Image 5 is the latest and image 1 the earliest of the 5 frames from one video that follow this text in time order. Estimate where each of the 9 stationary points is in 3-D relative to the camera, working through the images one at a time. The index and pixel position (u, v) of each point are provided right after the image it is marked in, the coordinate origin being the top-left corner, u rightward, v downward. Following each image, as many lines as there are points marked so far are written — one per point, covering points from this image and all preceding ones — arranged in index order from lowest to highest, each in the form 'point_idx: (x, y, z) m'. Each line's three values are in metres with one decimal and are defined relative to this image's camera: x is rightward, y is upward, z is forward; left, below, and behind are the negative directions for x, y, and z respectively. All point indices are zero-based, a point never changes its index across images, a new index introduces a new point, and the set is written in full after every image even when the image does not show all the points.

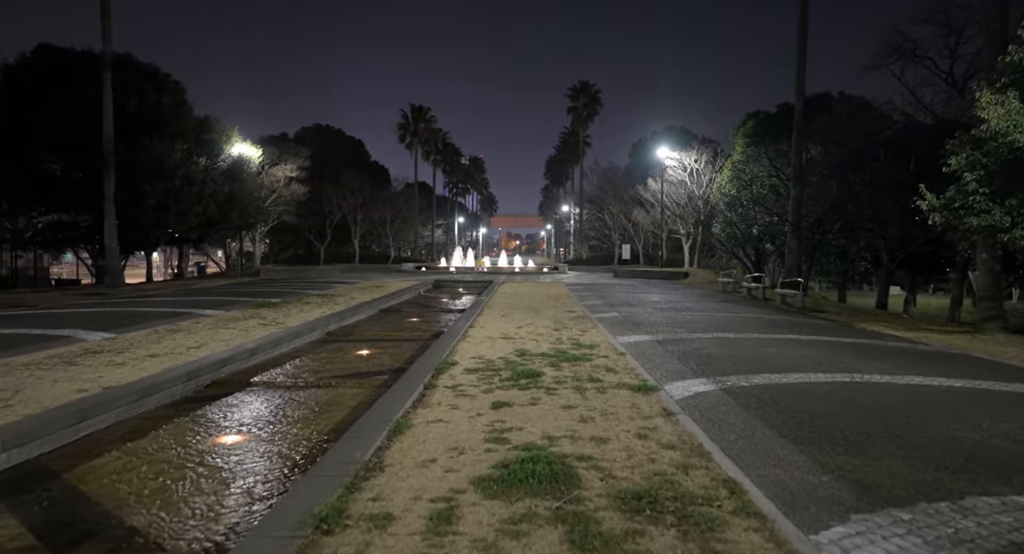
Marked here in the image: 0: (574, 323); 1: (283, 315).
0: (+1.3, -1.0, +12.6) m
1: (-5.5, -0.9, +14.0) m
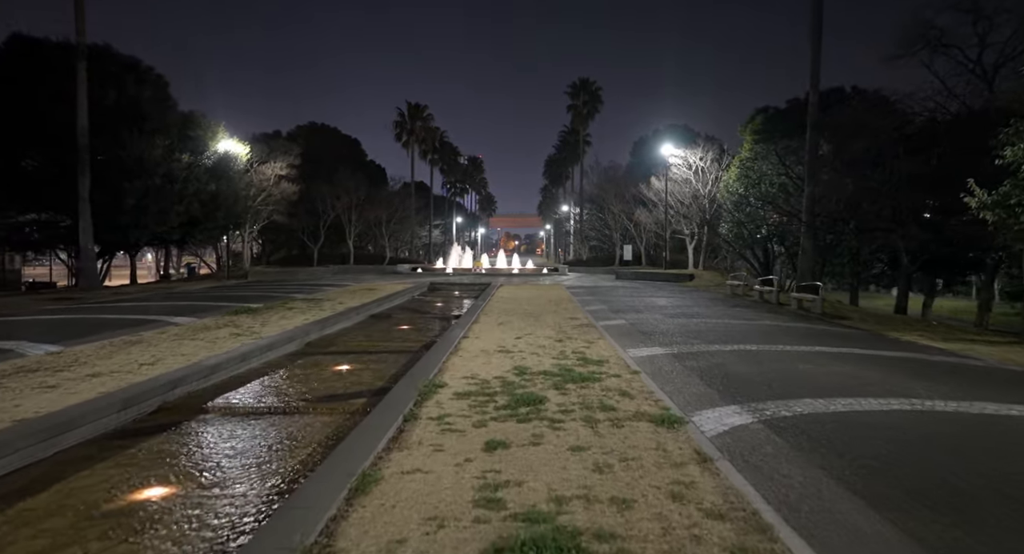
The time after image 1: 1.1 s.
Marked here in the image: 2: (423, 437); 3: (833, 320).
0: (+1.3, -1.1, +11.4) m
1: (-5.6, -1.0, +12.9) m
2: (-0.8, -1.4, +5.2) m
3: (+7.9, -1.0, +14.3) m
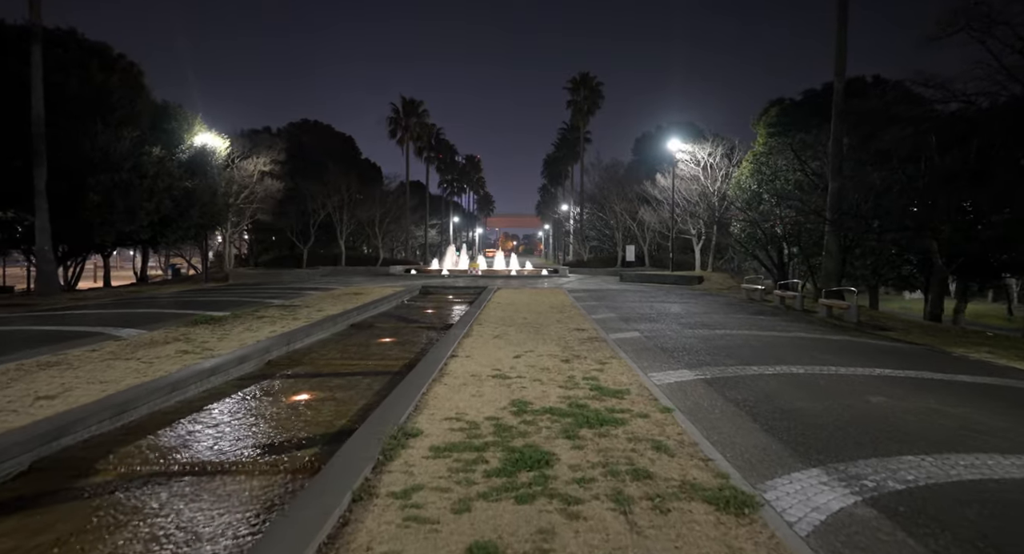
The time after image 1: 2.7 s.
0: (+1.3, -1.2, +9.7) m
1: (-5.6, -1.1, +11.1) m
2: (-0.8, -1.5, +3.5) m
3: (+7.8, -1.1, +12.7) m
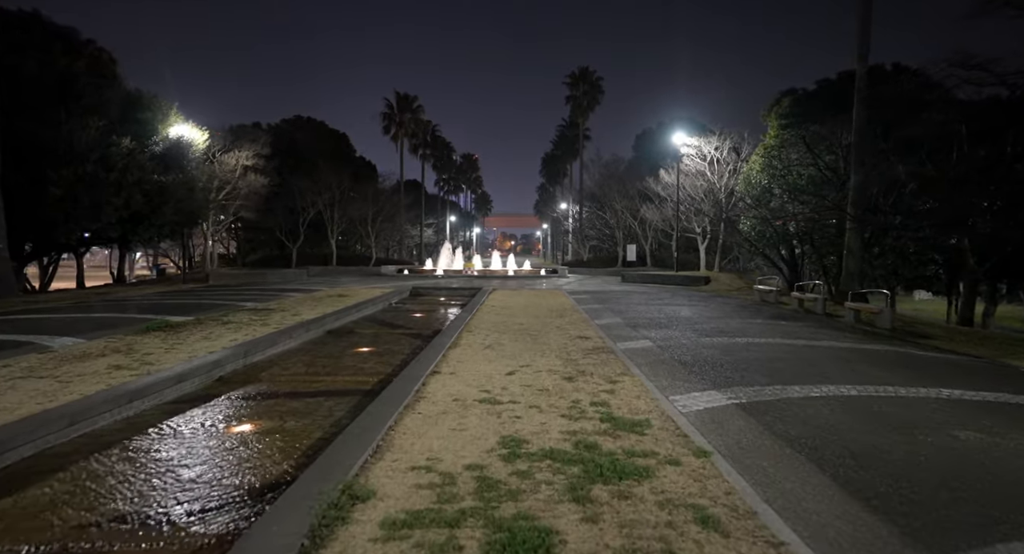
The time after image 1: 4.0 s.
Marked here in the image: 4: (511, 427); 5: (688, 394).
0: (+1.2, -1.2, +8.3) m
1: (-5.7, -1.1, +9.7) m
2: (-0.9, -1.6, +2.1) m
3: (+7.7, -1.2, +11.2) m
4: (0.0, -1.4, +5.4) m
5: (+2.0, -1.3, +6.7) m
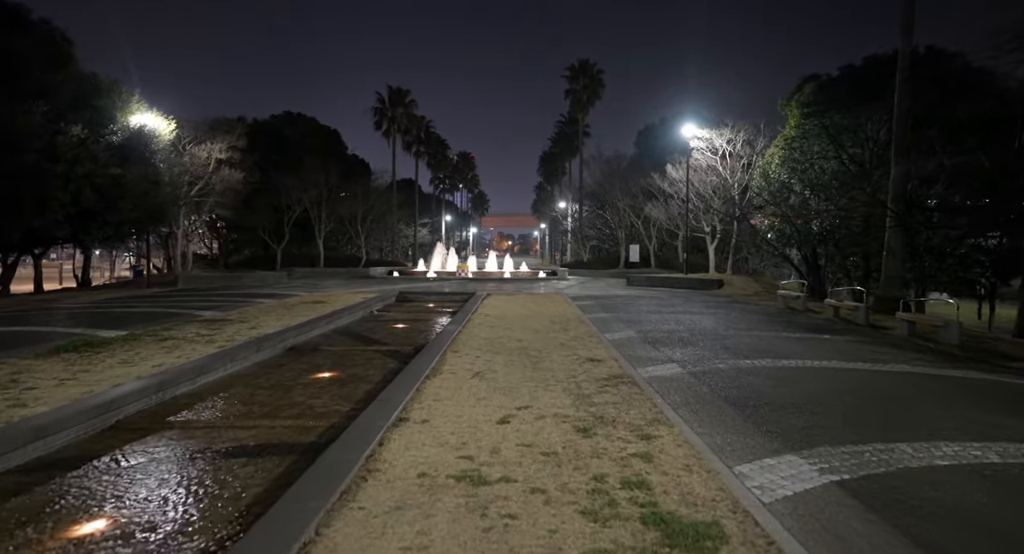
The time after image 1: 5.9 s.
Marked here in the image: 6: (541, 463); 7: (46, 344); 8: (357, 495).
0: (+1.1, -1.4, +6.3) m
1: (-5.8, -1.3, +7.6) m
2: (-0.9, -1.7, 0.0) m
3: (+7.7, -1.3, +9.2) m
4: (-0.1, -1.5, +3.3) m
5: (+2.0, -1.5, +4.7) m
6: (+0.2, -1.4, +4.6) m
7: (-7.8, -1.1, +9.8) m
8: (-1.1, -1.5, +4.0) m
